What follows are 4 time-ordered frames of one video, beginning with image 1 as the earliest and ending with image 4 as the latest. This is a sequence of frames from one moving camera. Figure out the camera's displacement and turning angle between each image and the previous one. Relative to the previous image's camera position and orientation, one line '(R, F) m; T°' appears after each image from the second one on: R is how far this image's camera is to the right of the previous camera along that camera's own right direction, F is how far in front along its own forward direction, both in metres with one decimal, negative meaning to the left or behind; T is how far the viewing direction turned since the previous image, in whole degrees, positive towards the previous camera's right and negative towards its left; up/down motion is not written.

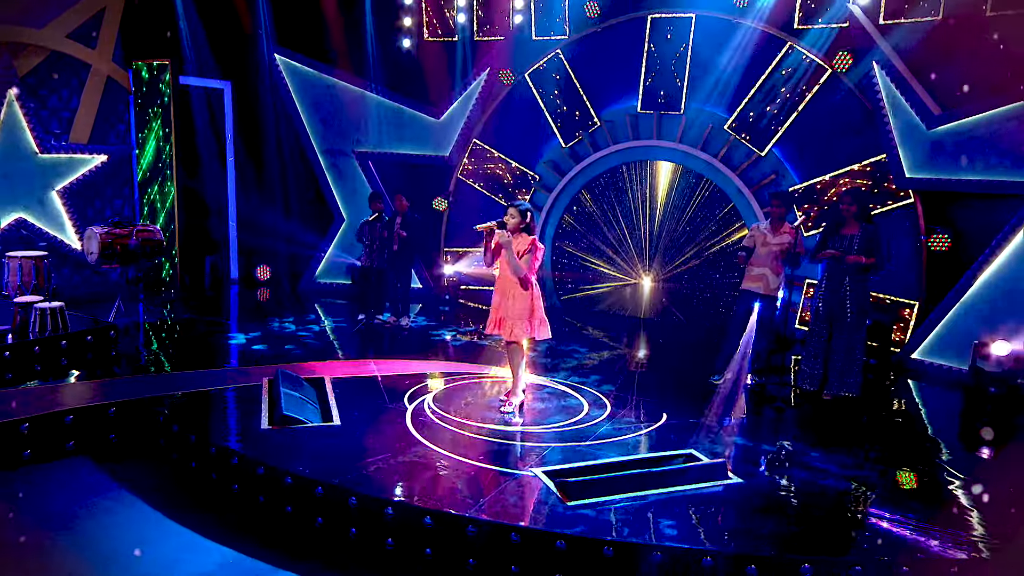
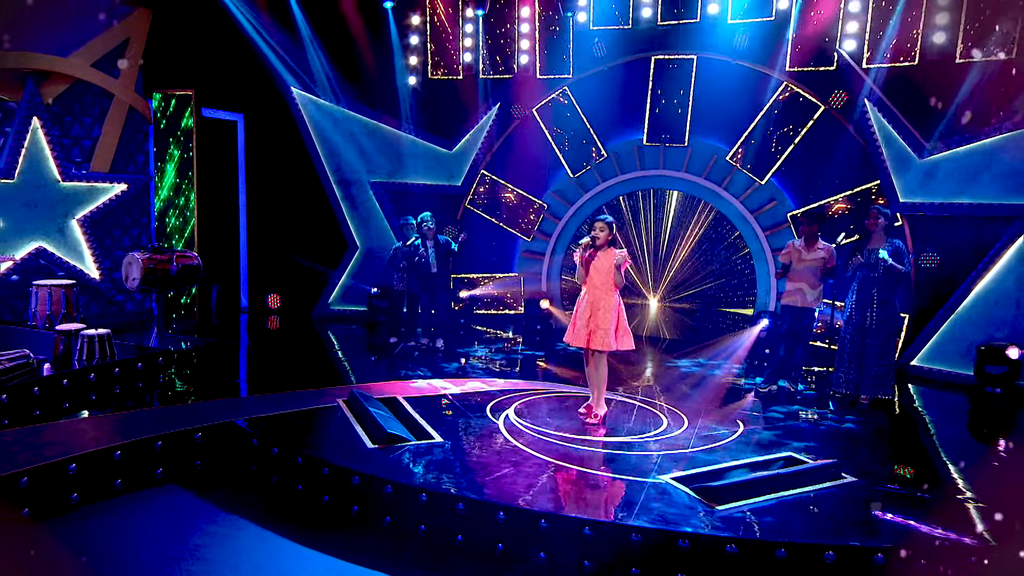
(-1.0, -0.3) m; +6°
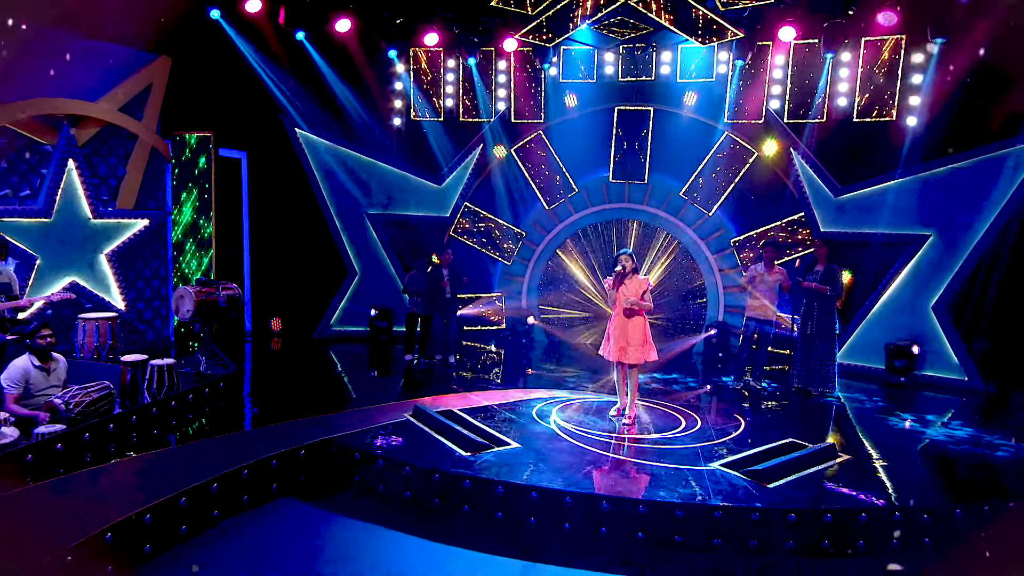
(-1.2, -1.0) m; +9°
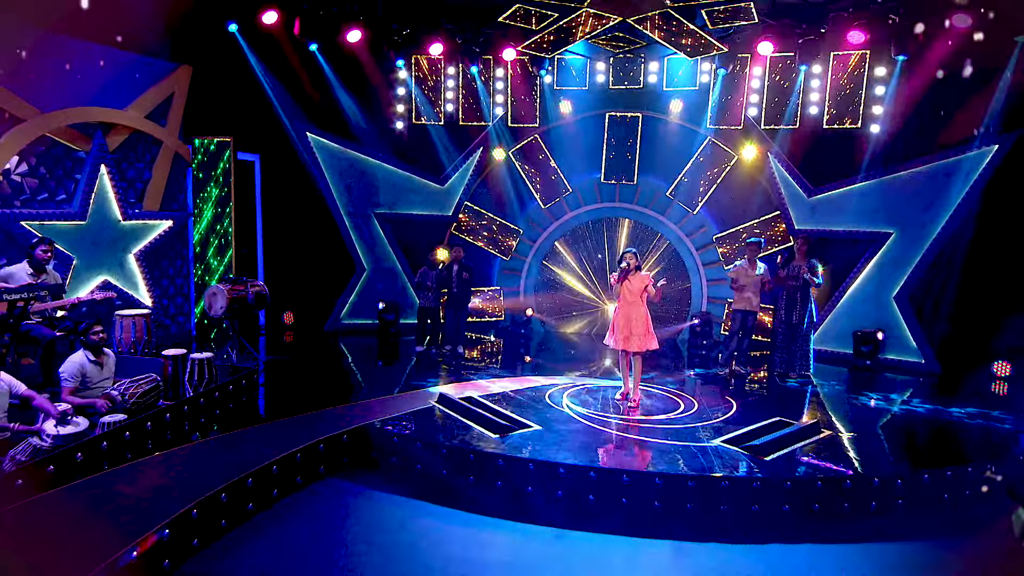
(-0.5, -0.6) m; +3°
